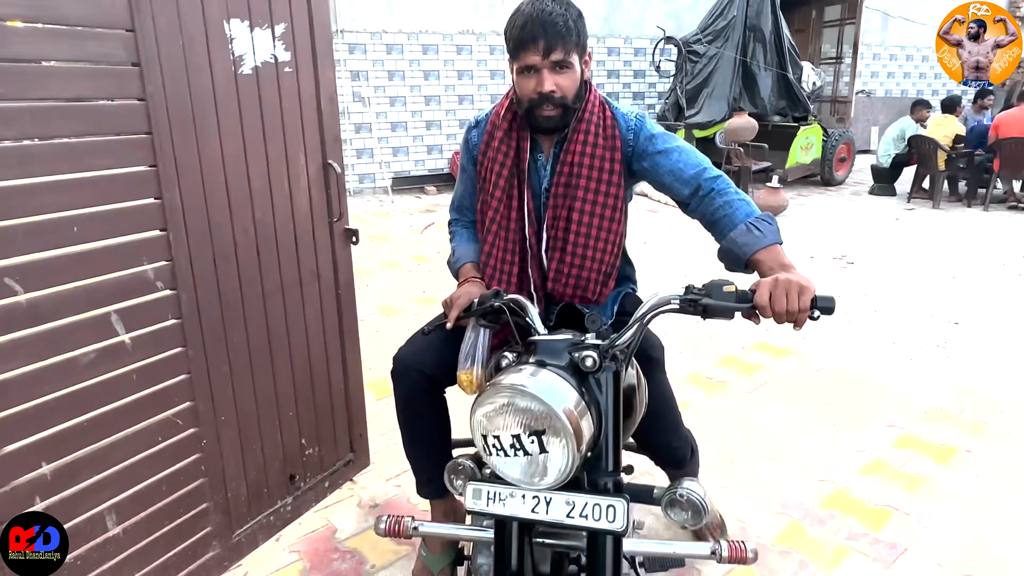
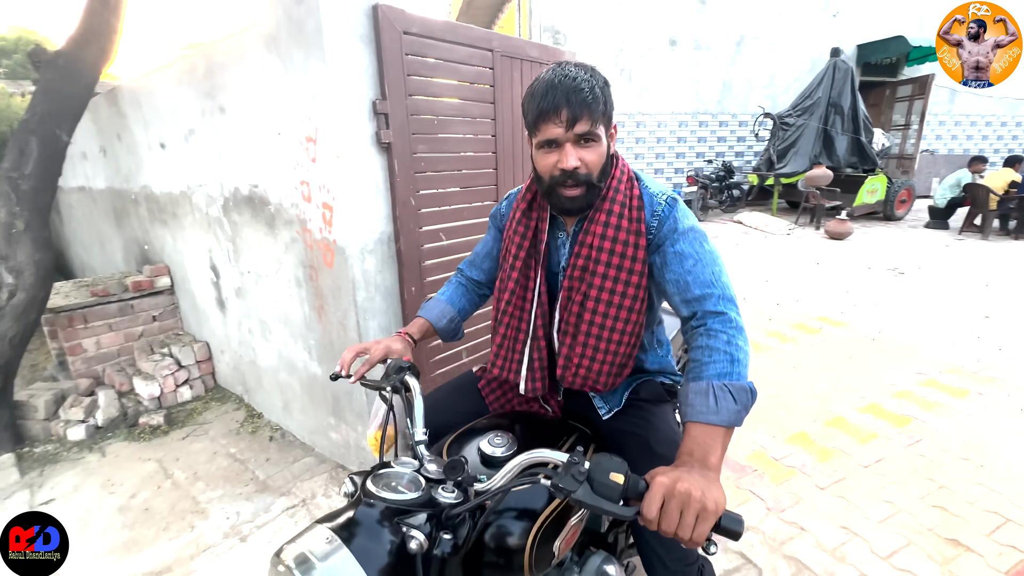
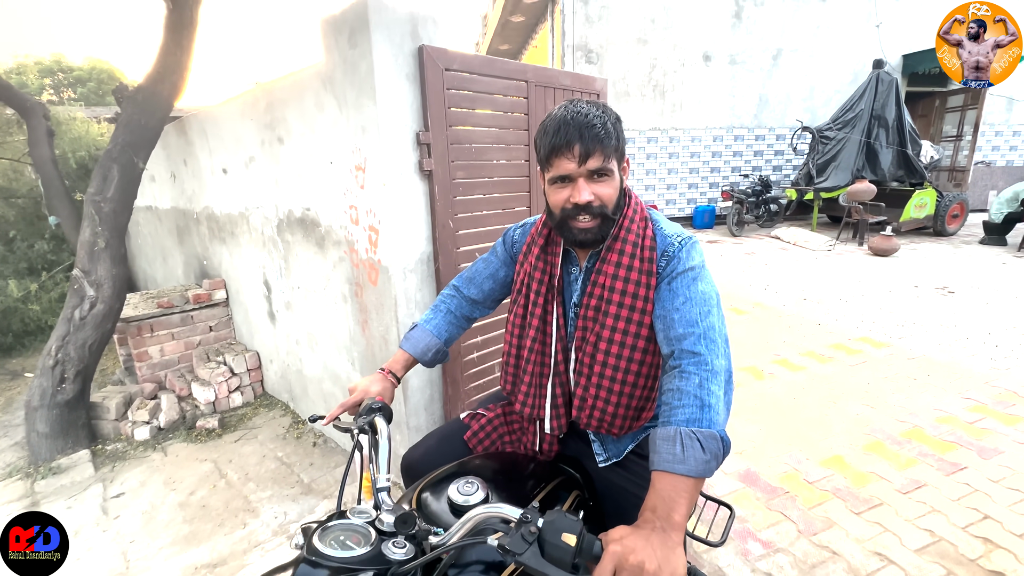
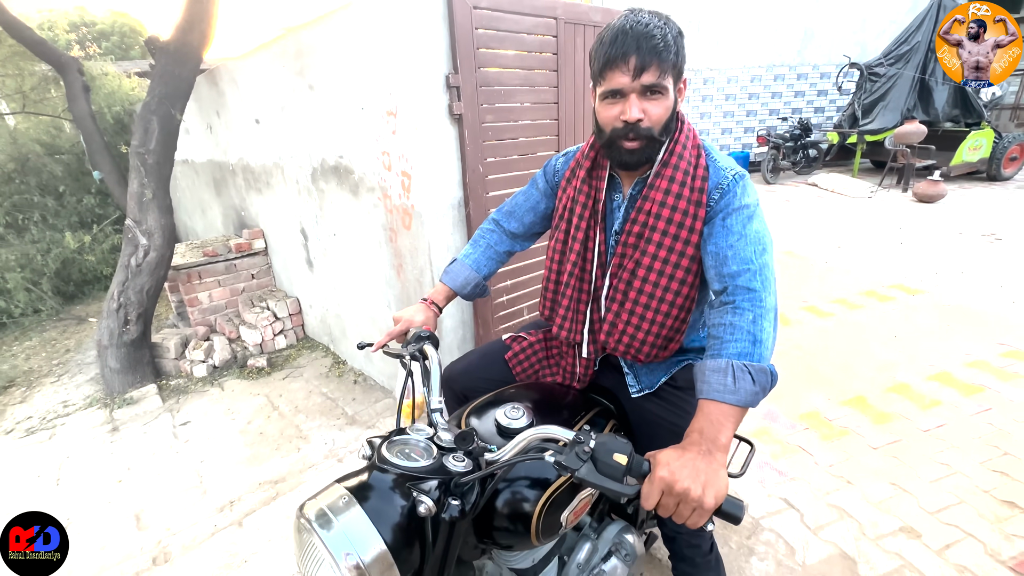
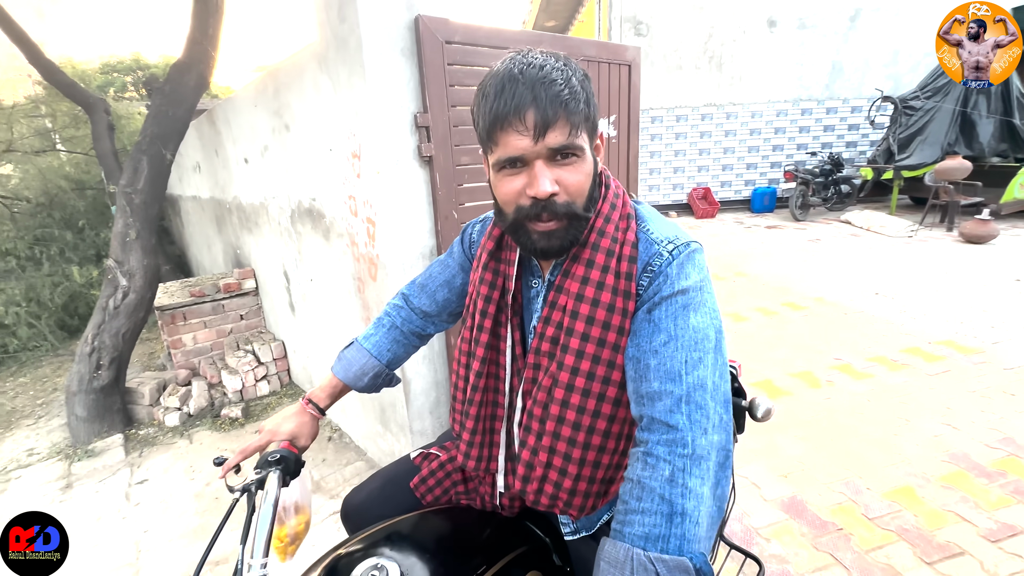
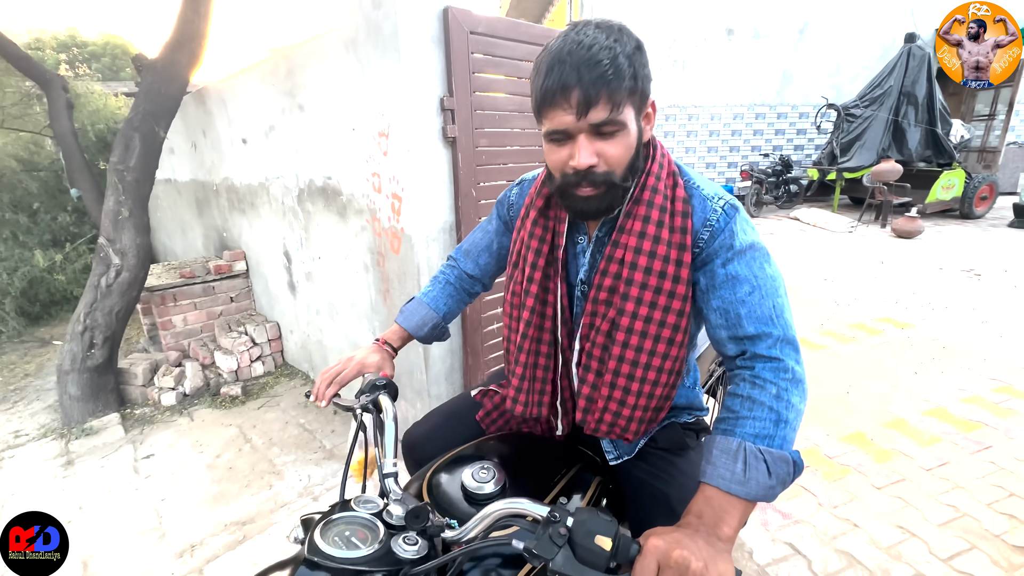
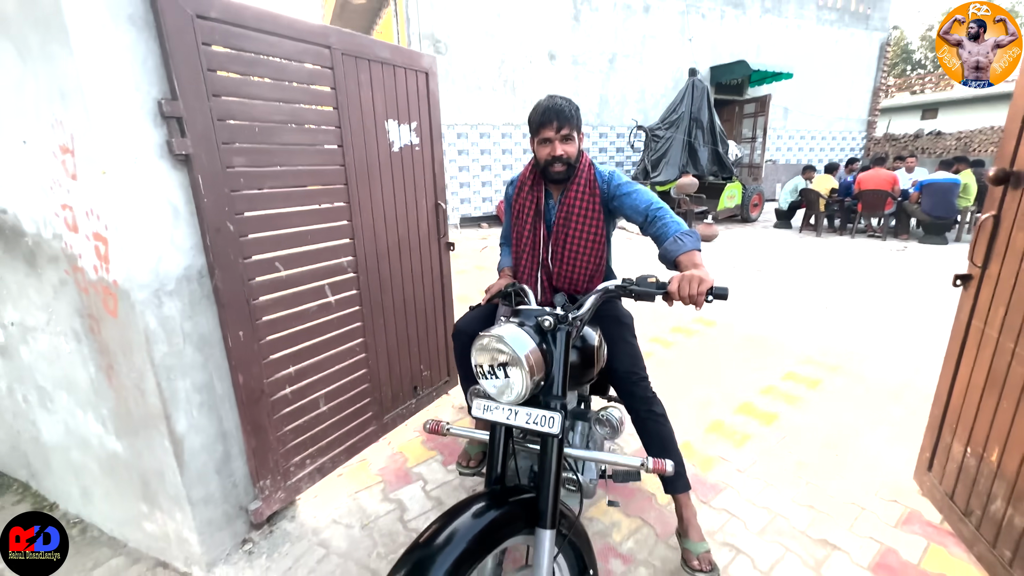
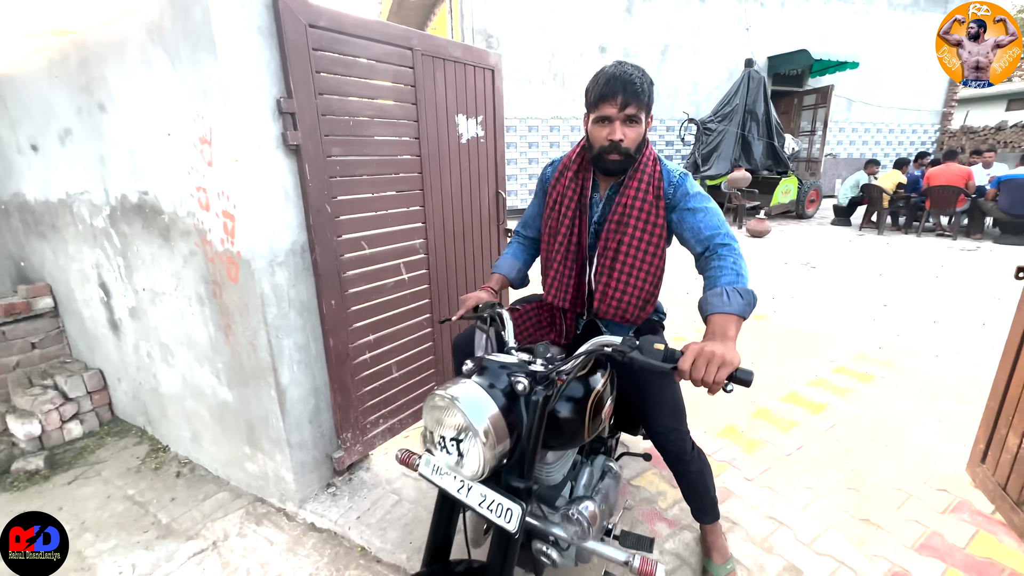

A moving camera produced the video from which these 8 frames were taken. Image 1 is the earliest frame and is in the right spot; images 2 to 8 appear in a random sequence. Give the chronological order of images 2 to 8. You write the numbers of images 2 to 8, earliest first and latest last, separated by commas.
7, 8, 2, 6, 4, 3, 5
